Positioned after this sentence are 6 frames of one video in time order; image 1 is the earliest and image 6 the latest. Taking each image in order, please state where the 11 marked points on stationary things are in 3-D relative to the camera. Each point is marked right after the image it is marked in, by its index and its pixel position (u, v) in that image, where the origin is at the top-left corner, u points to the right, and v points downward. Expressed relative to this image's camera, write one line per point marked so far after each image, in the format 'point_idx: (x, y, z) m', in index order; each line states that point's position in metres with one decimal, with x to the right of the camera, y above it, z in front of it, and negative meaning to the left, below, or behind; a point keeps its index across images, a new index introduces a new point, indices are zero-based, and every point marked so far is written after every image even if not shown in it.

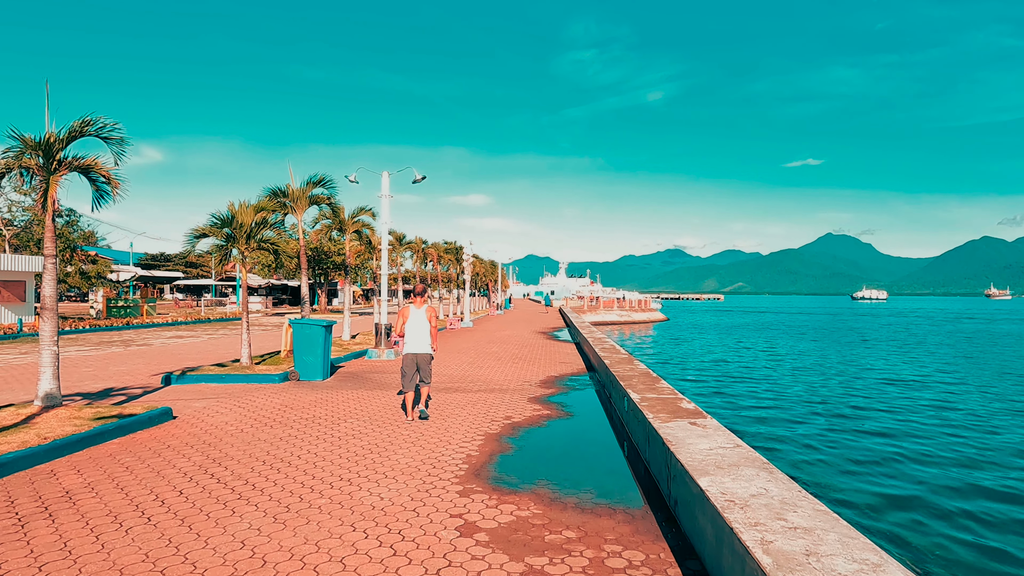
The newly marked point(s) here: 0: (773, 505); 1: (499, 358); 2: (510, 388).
0: (+1.8, -1.5, +3.8) m
1: (-0.4, -2.0, +16.0) m
2: (-0.1, -2.0, +11.1) m
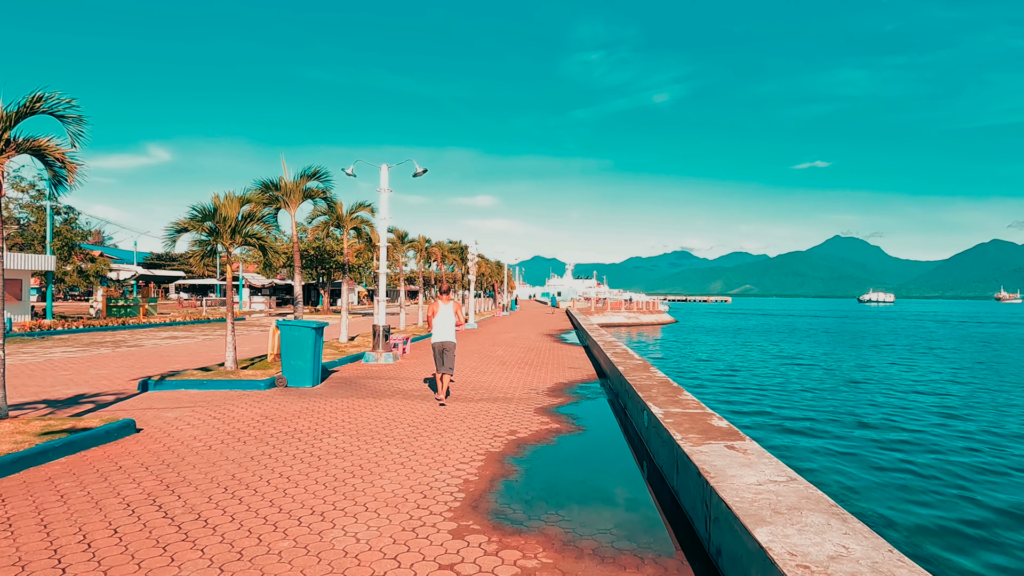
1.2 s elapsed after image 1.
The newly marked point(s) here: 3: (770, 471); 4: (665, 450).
0: (+1.8, -1.4, +2.8) m
1: (-0.3, -2.0, +15.1) m
2: (0.0, -2.0, +10.2) m
3: (+2.1, -1.5, +4.5) m
4: (+1.7, -1.7, +6.0) m
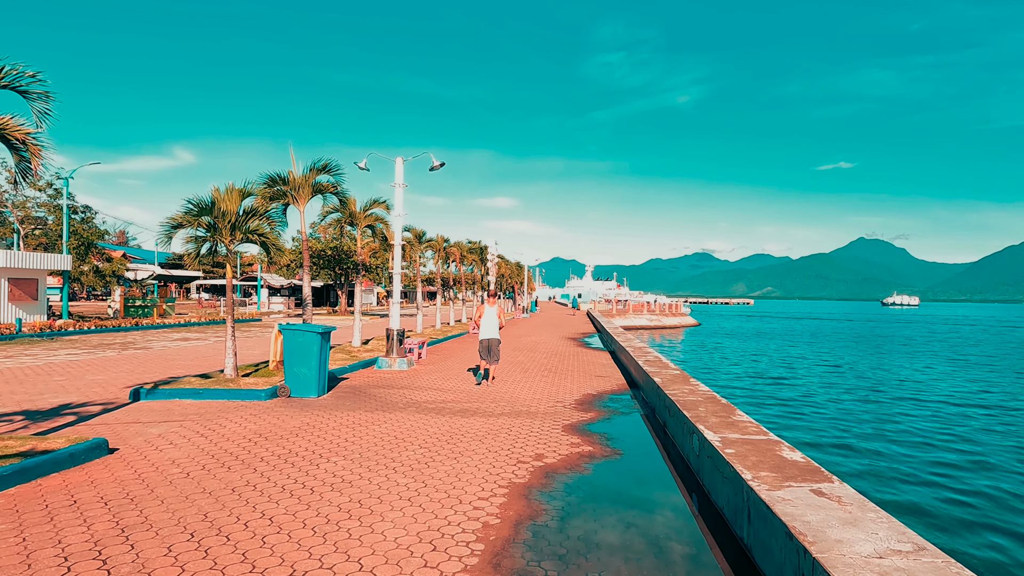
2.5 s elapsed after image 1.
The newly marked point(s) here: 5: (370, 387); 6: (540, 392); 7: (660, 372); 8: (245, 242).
0: (+1.9, -1.5, +1.7) m
1: (+0.3, -2.1, +14.1) m
2: (+0.4, -2.0, +9.2) m
3: (+2.3, -1.5, +3.4) m
4: (+1.9, -1.8, +4.9) m
5: (-2.8, -1.9, +10.8) m
6: (+0.5, -2.0, +10.8) m
7: (+2.7, -1.6, +10.3) m
8: (-4.9, +0.9, +10.3) m
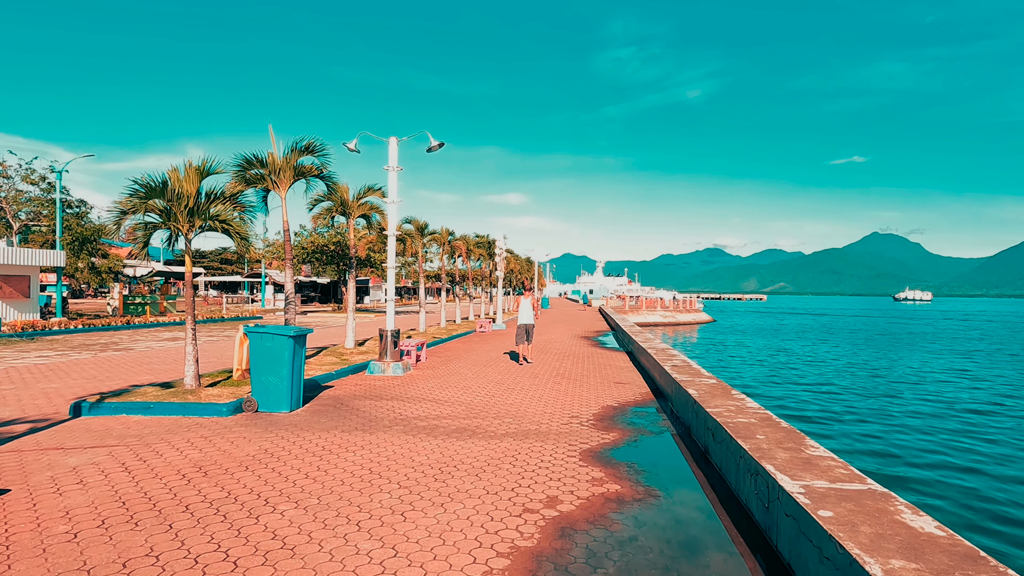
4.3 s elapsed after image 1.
0: (+1.9, -1.4, +0.2) m
1: (+0.5, -1.9, +12.6) m
2: (+0.5, -1.9, +7.6) m
3: (+2.3, -1.5, +1.9) m
4: (+1.9, -1.7, +3.4) m
5: (-2.6, -1.8, +9.4) m
6: (+0.7, -1.9, +9.3) m
7: (+2.8, -1.5, +8.7) m
8: (-4.8, +0.9, +8.9) m
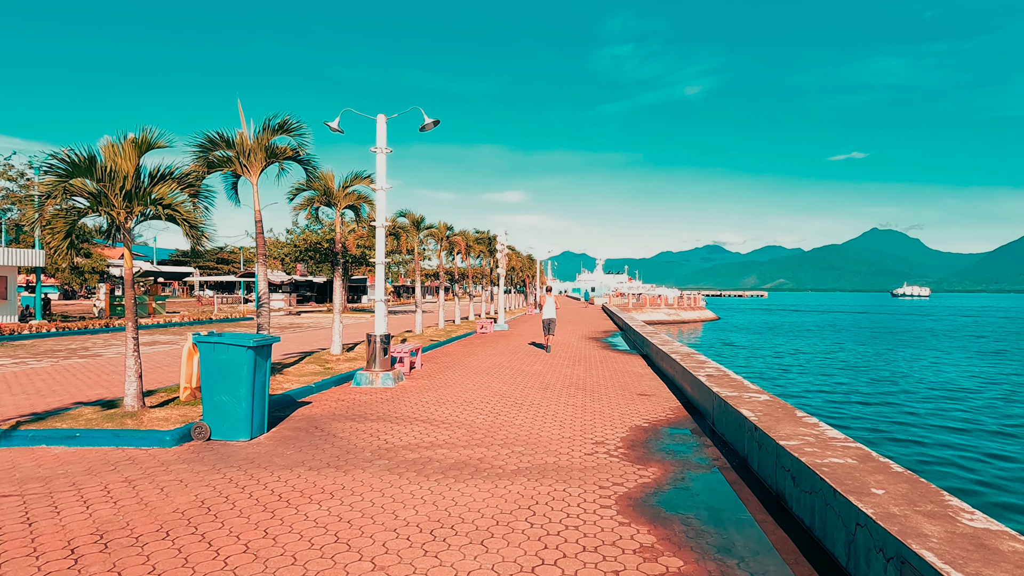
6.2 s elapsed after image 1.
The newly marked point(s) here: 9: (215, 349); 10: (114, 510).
0: (+2.0, -1.4, -1.4) m
1: (+0.6, -1.9, +11.0) m
2: (+0.7, -1.9, +6.1) m
3: (+2.4, -1.4, +0.3) m
4: (+2.0, -1.7, +1.8) m
5: (-2.5, -1.8, +7.8) m
6: (+0.8, -1.9, +7.7) m
7: (+3.0, -1.4, +7.2) m
8: (-4.7, +0.9, +7.3) m
9: (-3.6, -0.7, +6.7) m
10: (-3.3, -1.8, +4.7) m
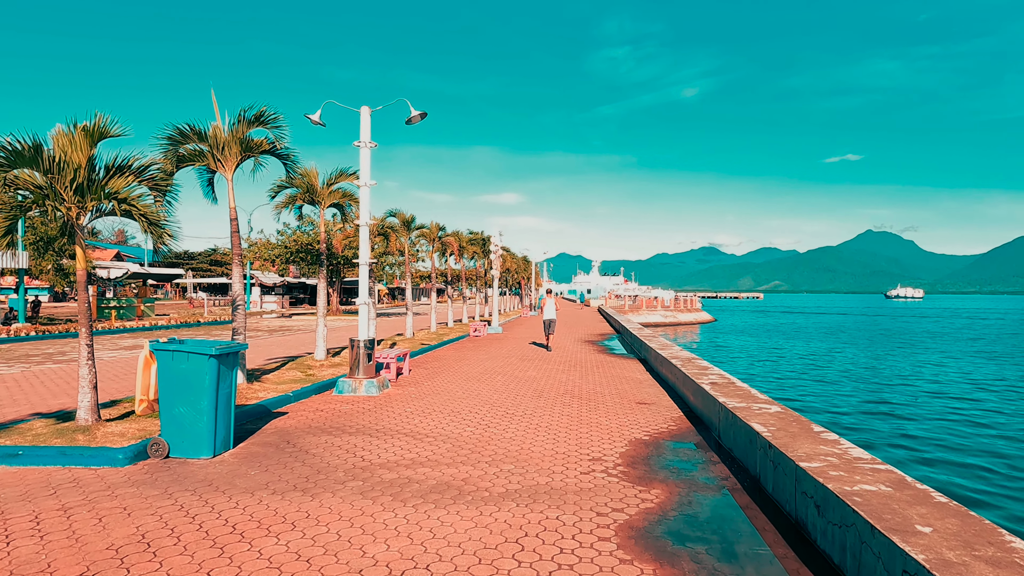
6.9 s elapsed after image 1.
0: (+1.9, -1.4, -2.0) m
1: (+0.5, -1.9, +10.4) m
2: (+0.5, -1.9, +5.5) m
3: (+2.3, -1.4, -0.3) m
4: (+2.0, -1.7, +1.2) m
5: (-2.6, -1.9, +7.2) m
6: (+0.7, -1.9, +7.1) m
7: (+2.8, -1.4, +6.6) m
8: (-4.8, +0.9, +6.7) m
9: (-3.7, -0.7, +6.1) m
10: (-3.4, -1.9, +4.1) m
